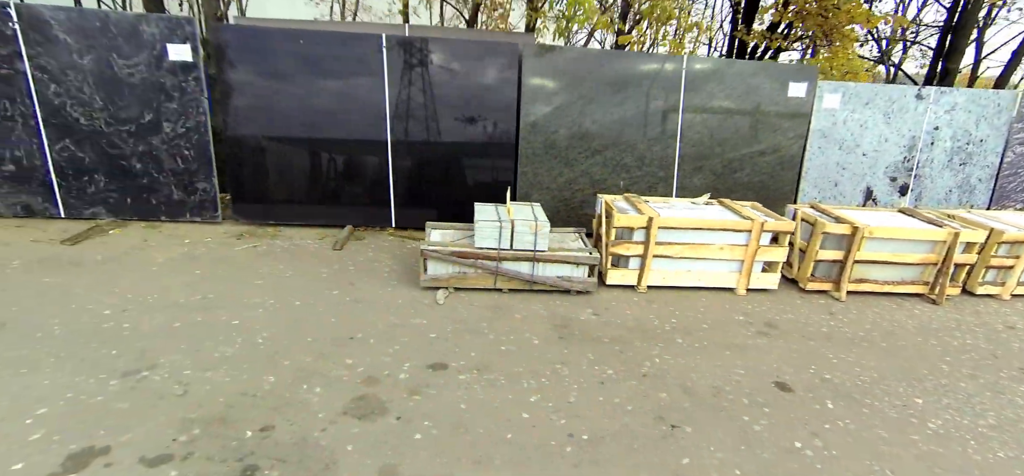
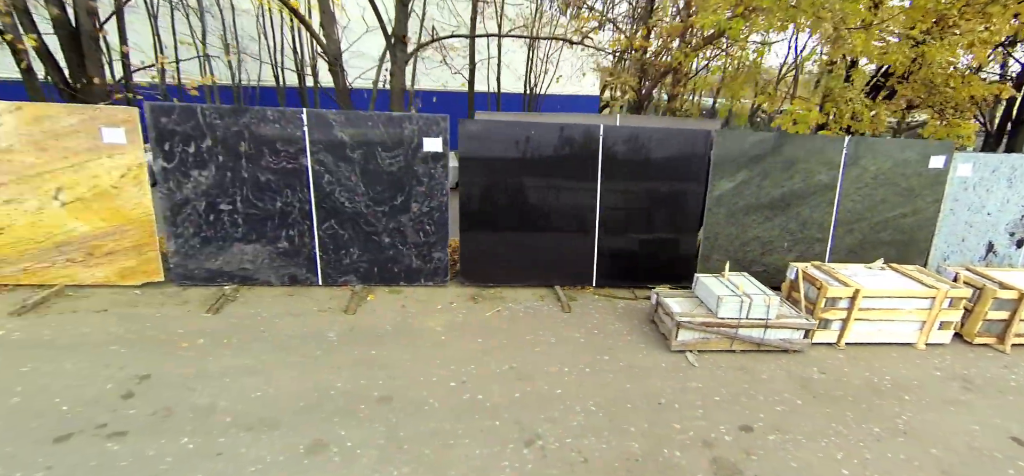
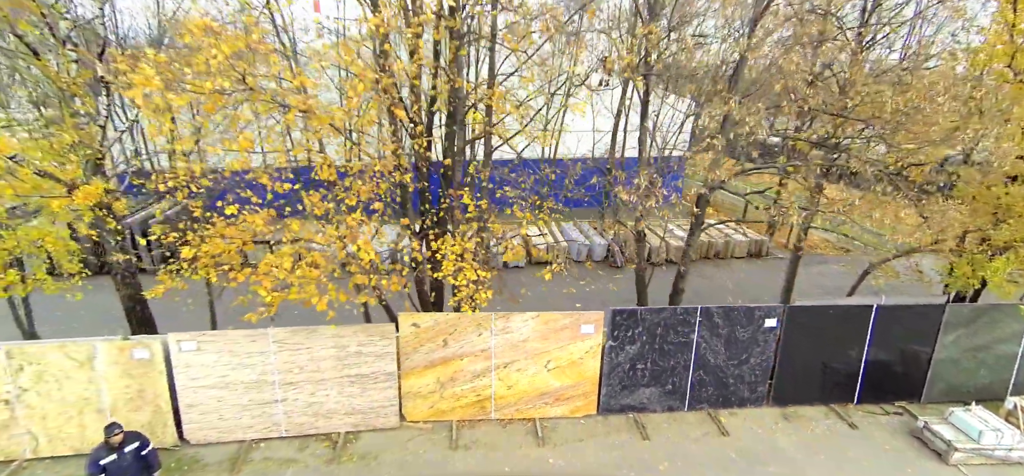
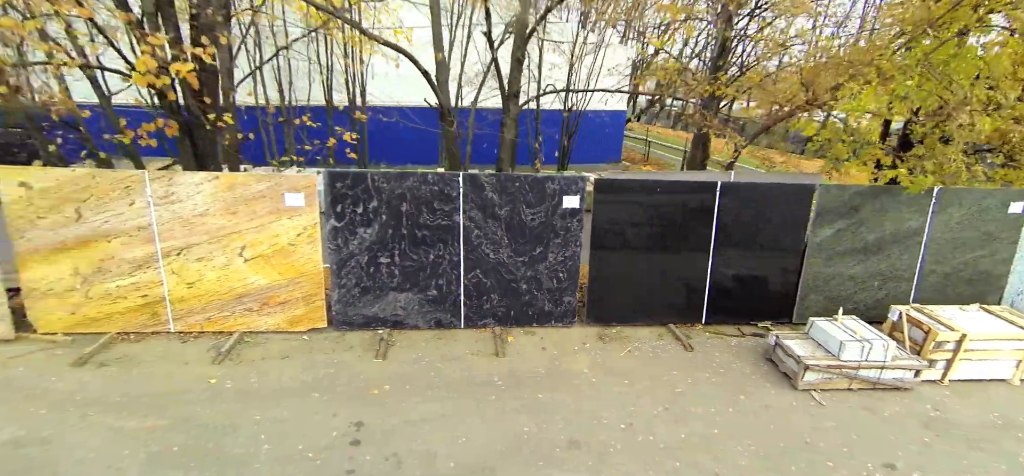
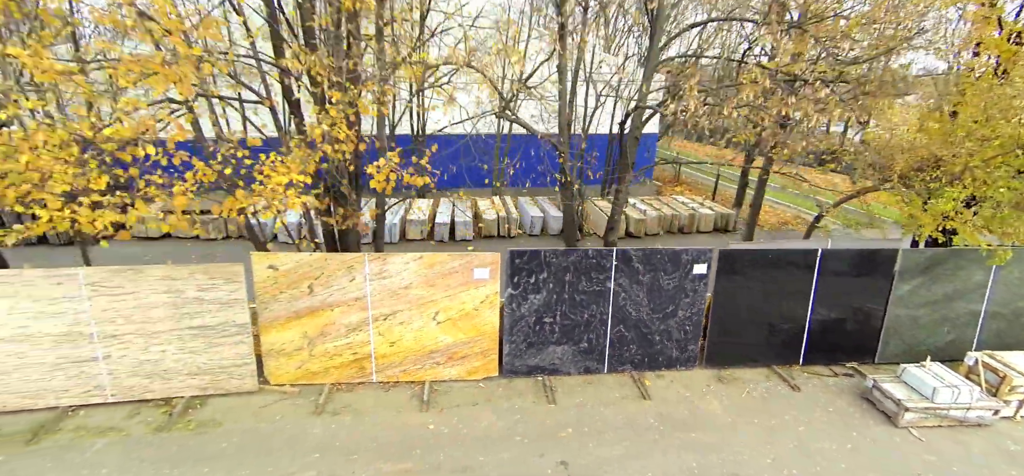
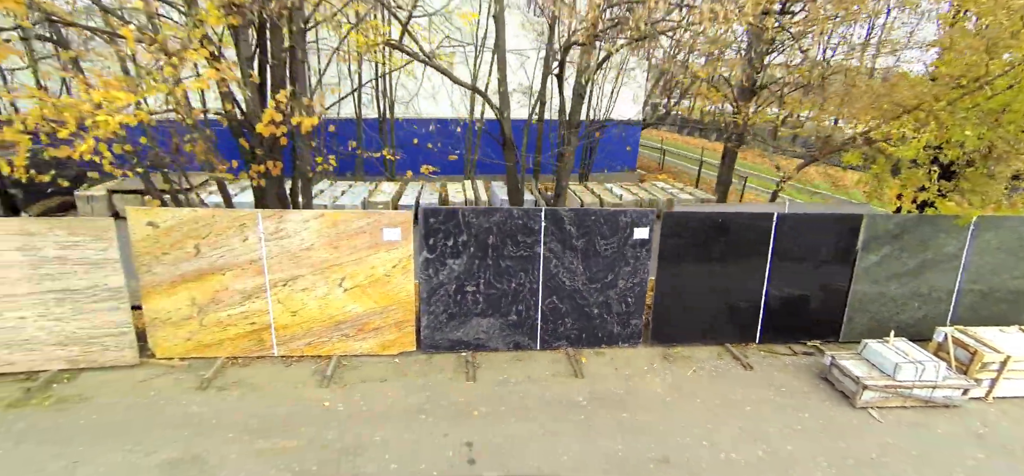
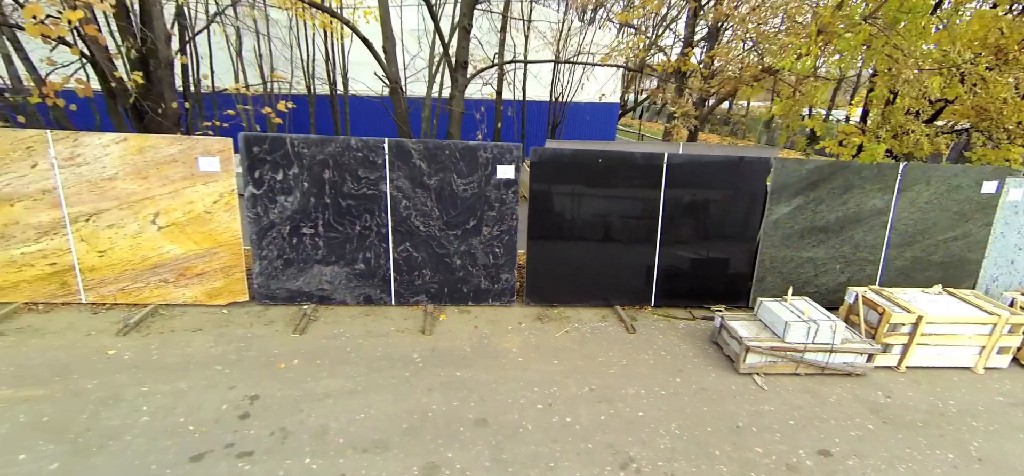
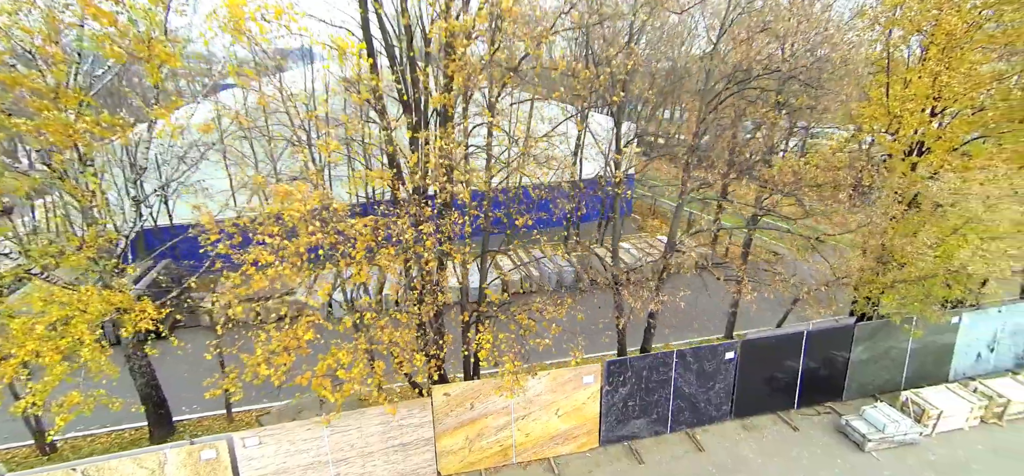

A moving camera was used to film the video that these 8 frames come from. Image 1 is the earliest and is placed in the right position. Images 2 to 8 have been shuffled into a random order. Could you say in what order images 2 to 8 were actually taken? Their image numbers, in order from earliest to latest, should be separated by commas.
2, 7, 4, 6, 5, 3, 8
